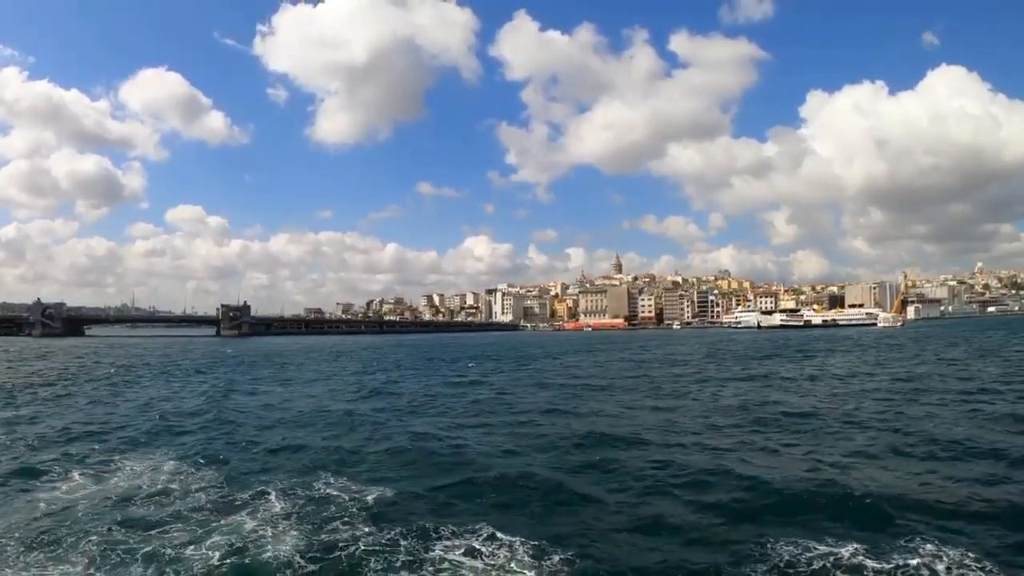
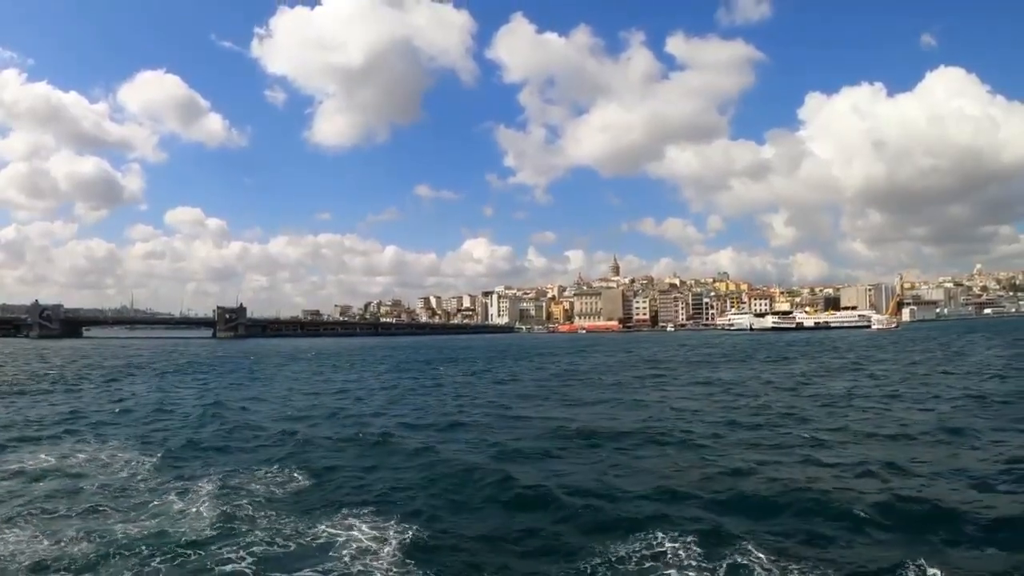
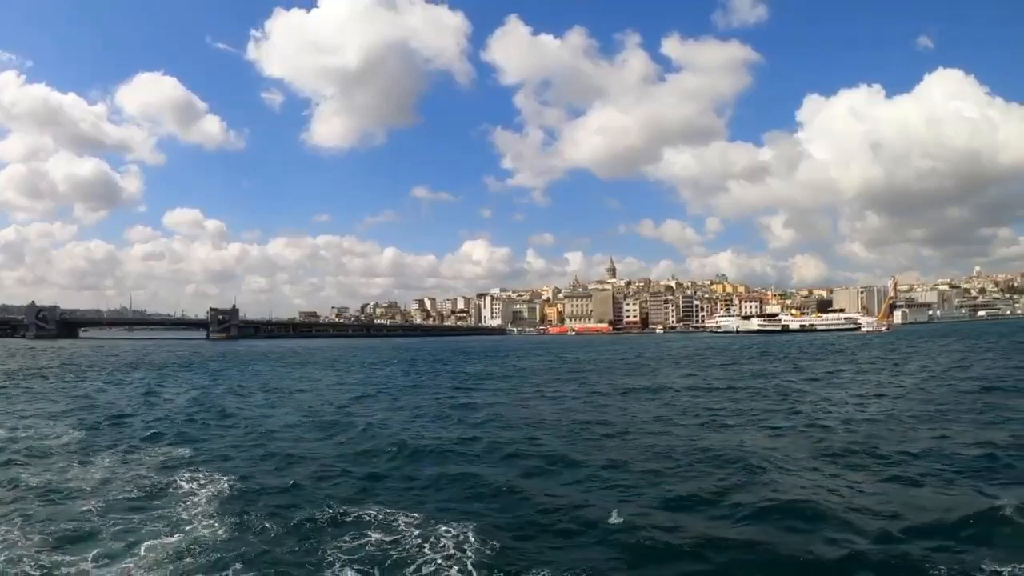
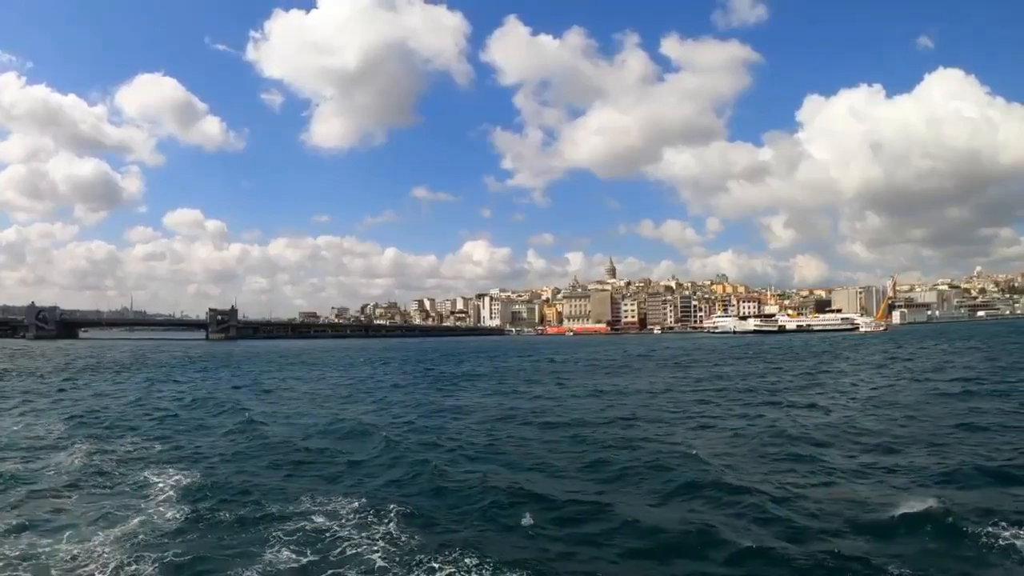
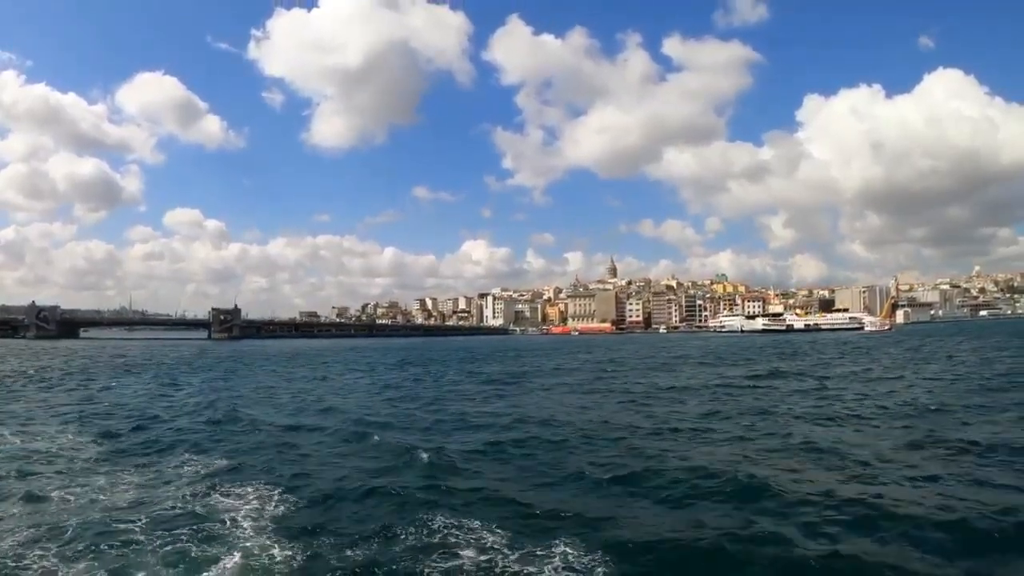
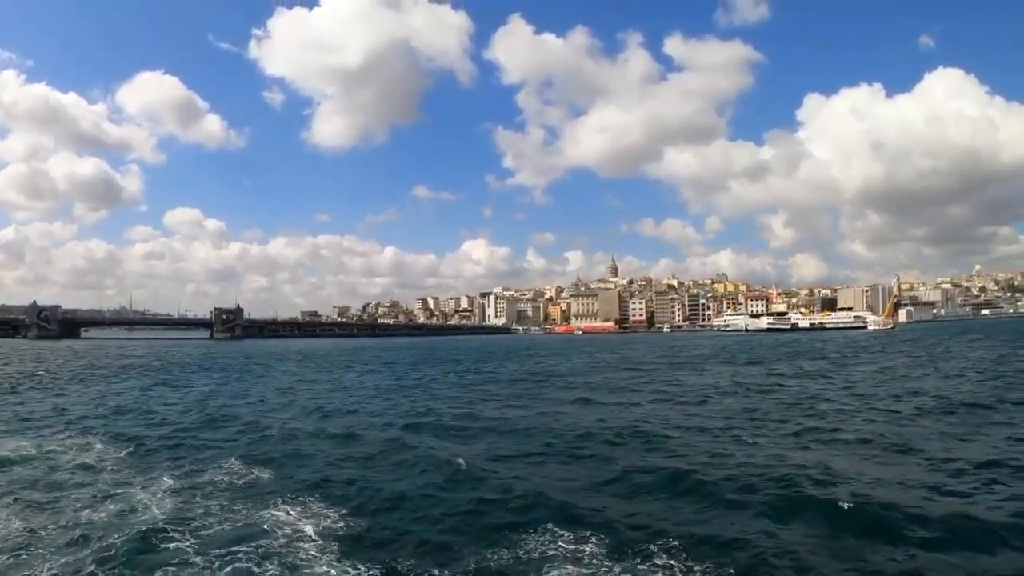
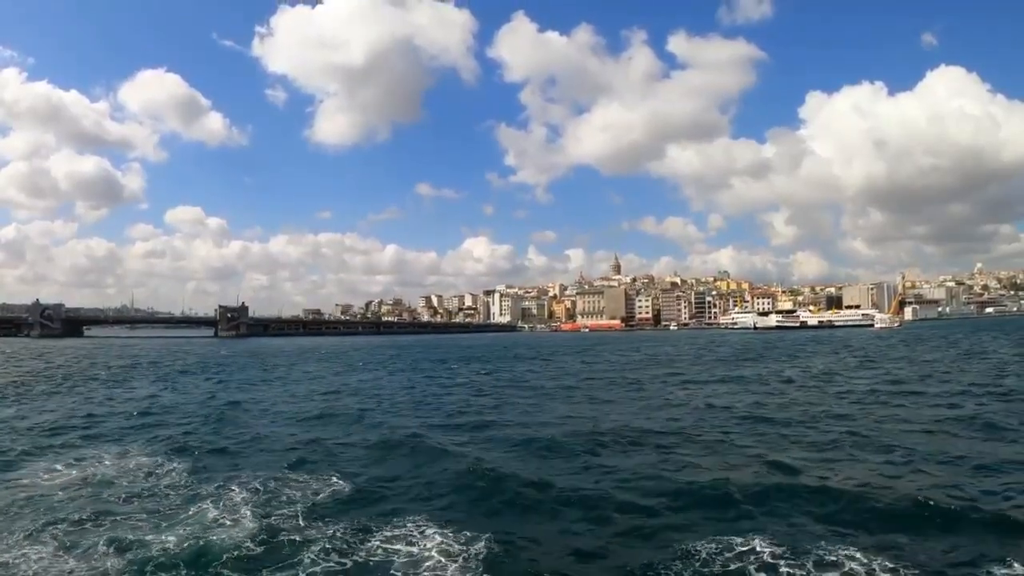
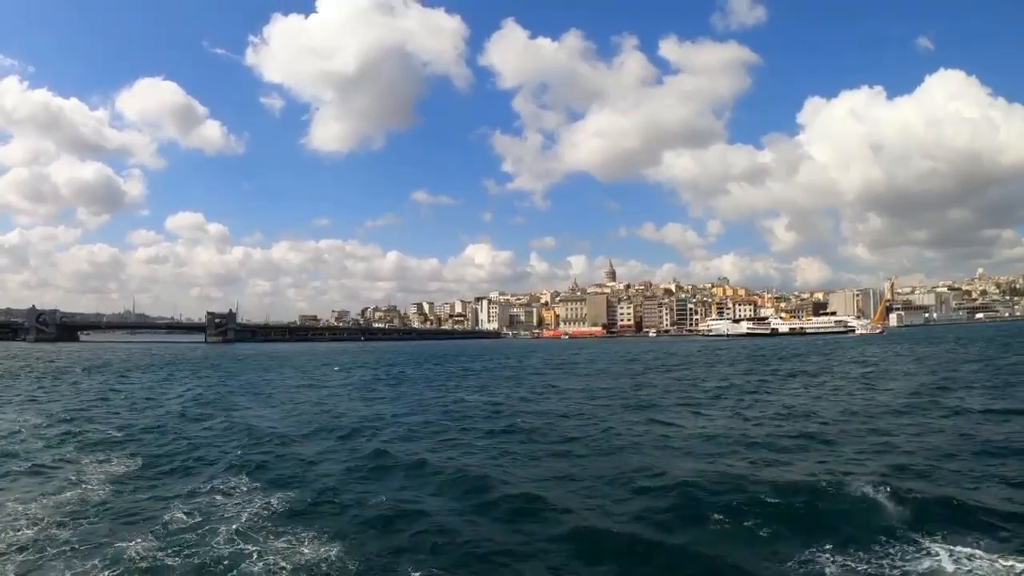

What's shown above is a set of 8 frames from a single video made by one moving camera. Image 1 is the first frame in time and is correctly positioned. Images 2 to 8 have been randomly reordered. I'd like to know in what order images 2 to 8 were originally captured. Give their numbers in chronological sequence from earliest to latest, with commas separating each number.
7, 2, 6, 5, 3, 4, 8
